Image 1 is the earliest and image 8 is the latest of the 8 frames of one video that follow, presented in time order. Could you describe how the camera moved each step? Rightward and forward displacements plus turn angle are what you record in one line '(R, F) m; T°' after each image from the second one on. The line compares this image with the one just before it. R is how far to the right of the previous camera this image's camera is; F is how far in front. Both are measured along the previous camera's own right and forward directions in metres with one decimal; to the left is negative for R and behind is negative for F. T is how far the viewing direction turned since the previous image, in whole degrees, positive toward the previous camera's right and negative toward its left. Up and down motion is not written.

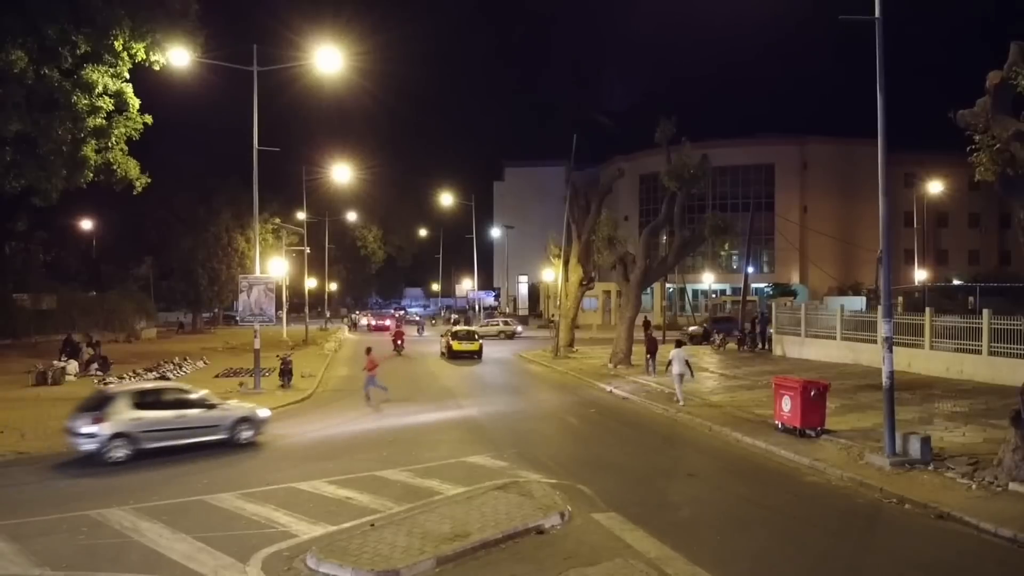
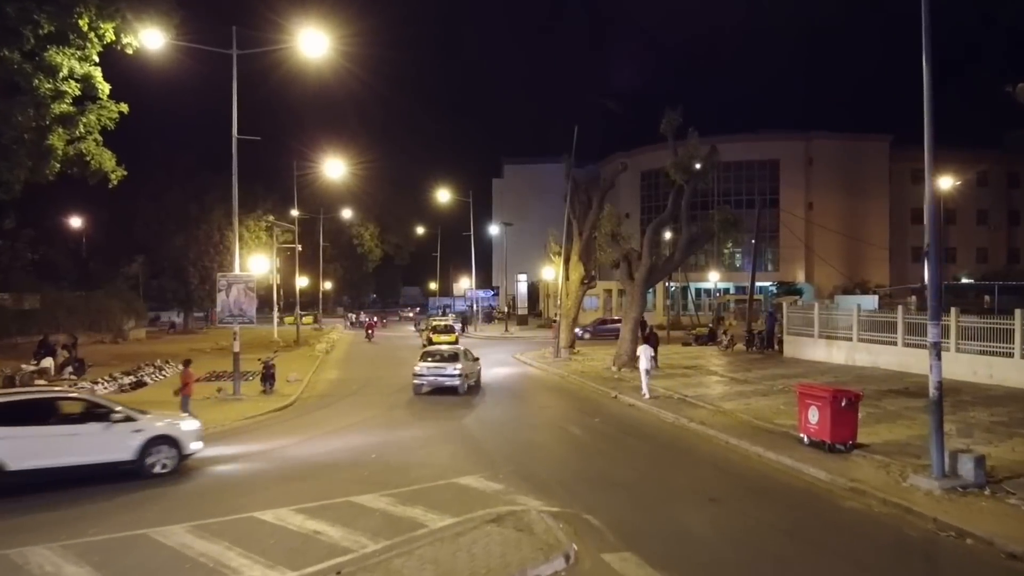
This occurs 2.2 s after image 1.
(0.0, +1.6) m; 0°
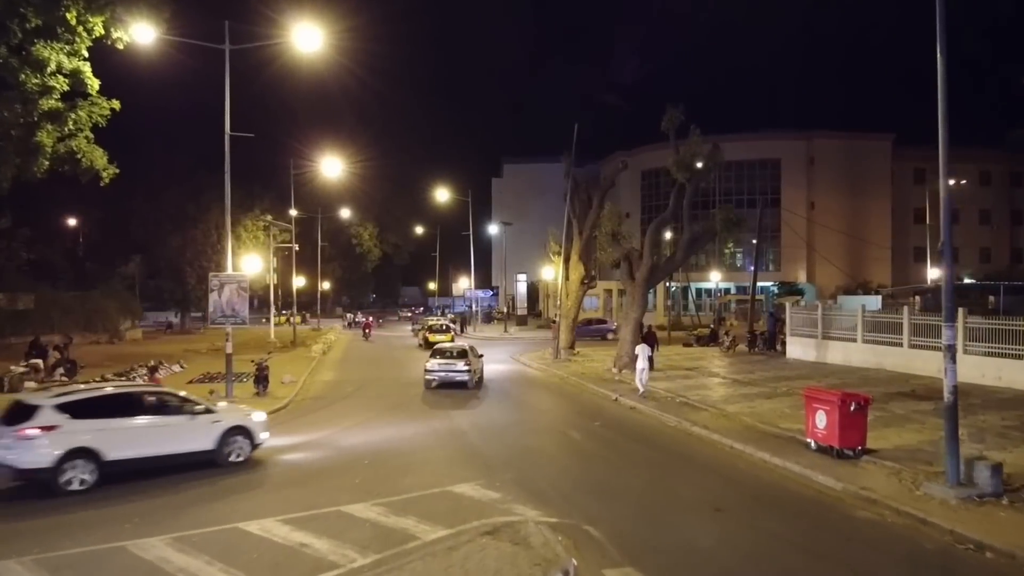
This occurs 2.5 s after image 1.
(0.0, +0.5) m; 0°
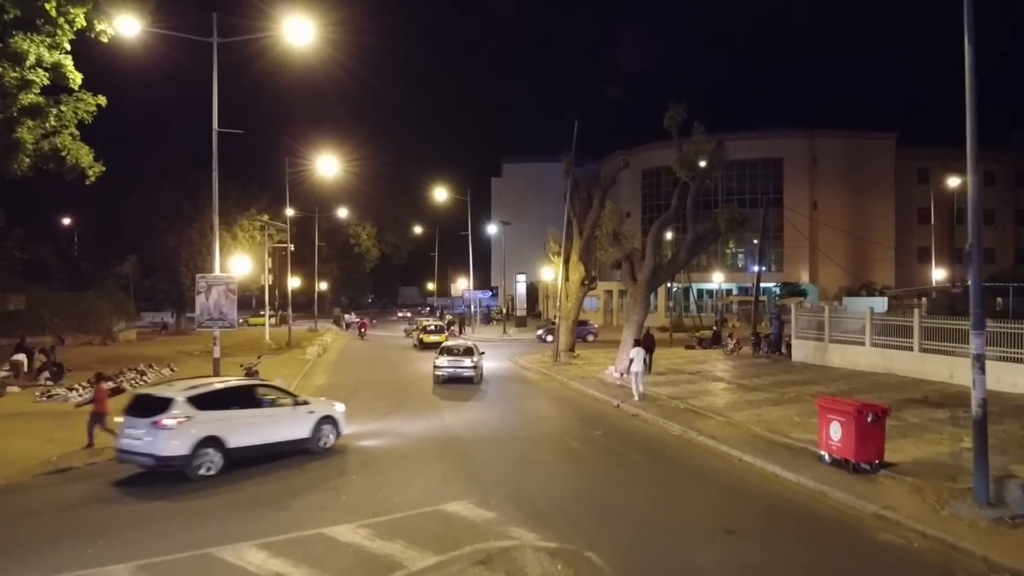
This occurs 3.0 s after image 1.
(0.0, +0.8) m; 0°
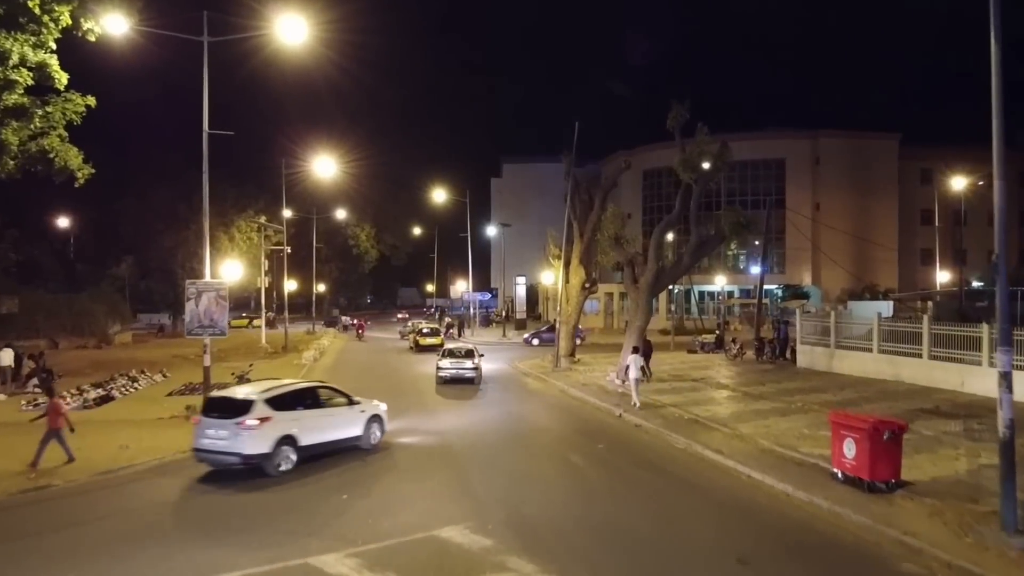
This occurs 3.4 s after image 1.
(0.0, +0.6) m; 0°
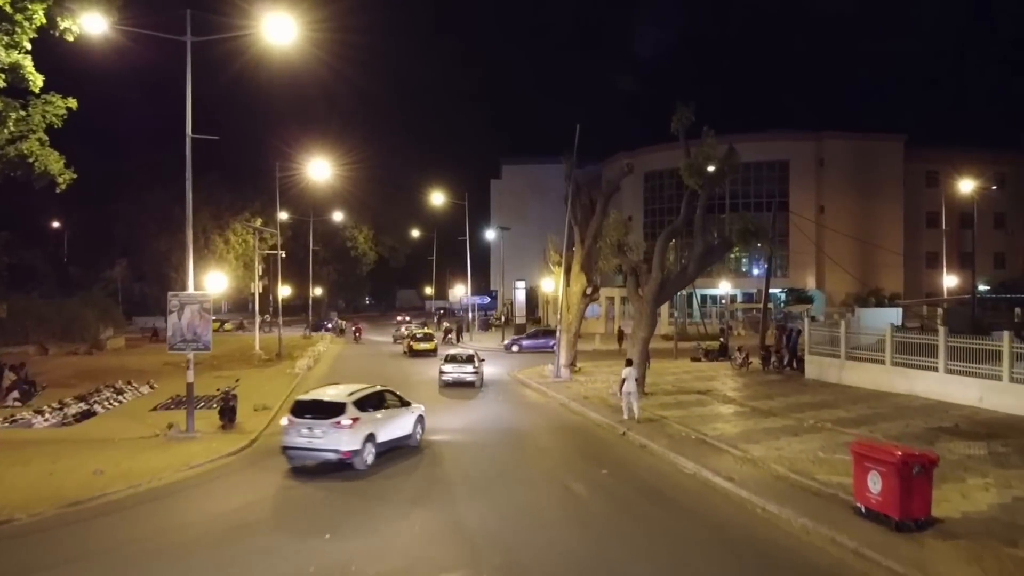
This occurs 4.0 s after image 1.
(0.0, +1.0) m; 0°
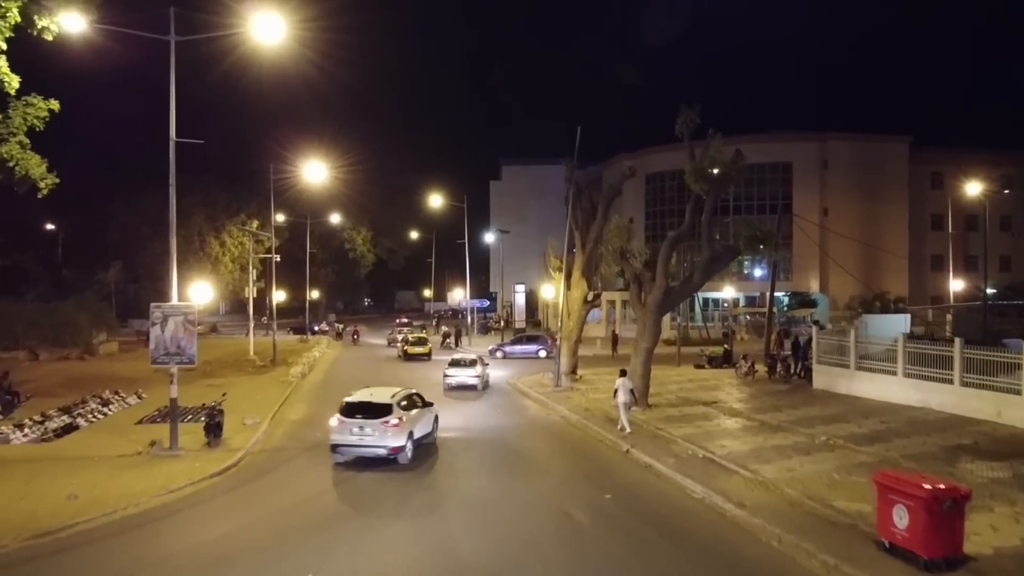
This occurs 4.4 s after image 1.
(0.0, +0.8) m; 0°
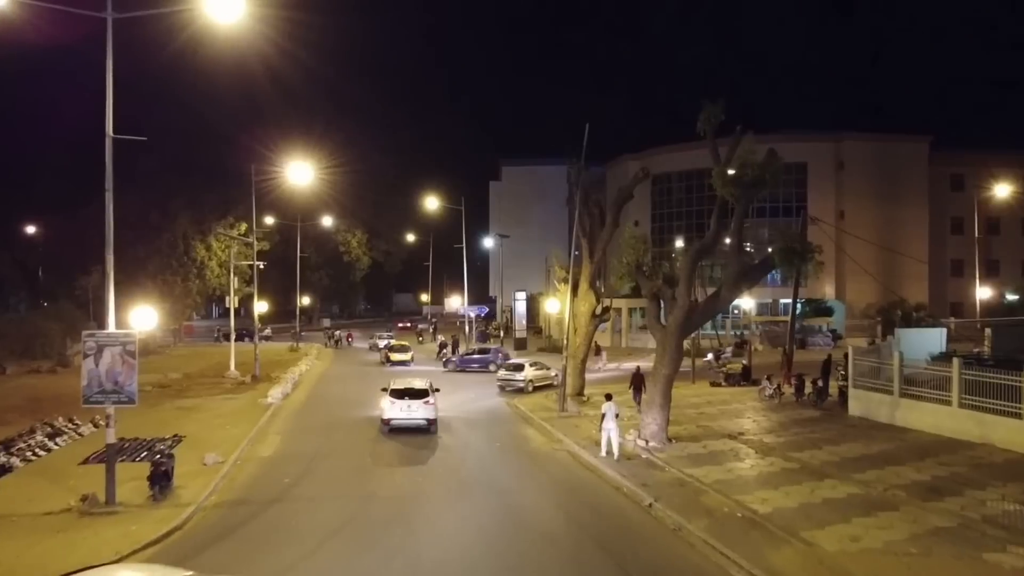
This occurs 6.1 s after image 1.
(0.0, +2.9) m; 0°
